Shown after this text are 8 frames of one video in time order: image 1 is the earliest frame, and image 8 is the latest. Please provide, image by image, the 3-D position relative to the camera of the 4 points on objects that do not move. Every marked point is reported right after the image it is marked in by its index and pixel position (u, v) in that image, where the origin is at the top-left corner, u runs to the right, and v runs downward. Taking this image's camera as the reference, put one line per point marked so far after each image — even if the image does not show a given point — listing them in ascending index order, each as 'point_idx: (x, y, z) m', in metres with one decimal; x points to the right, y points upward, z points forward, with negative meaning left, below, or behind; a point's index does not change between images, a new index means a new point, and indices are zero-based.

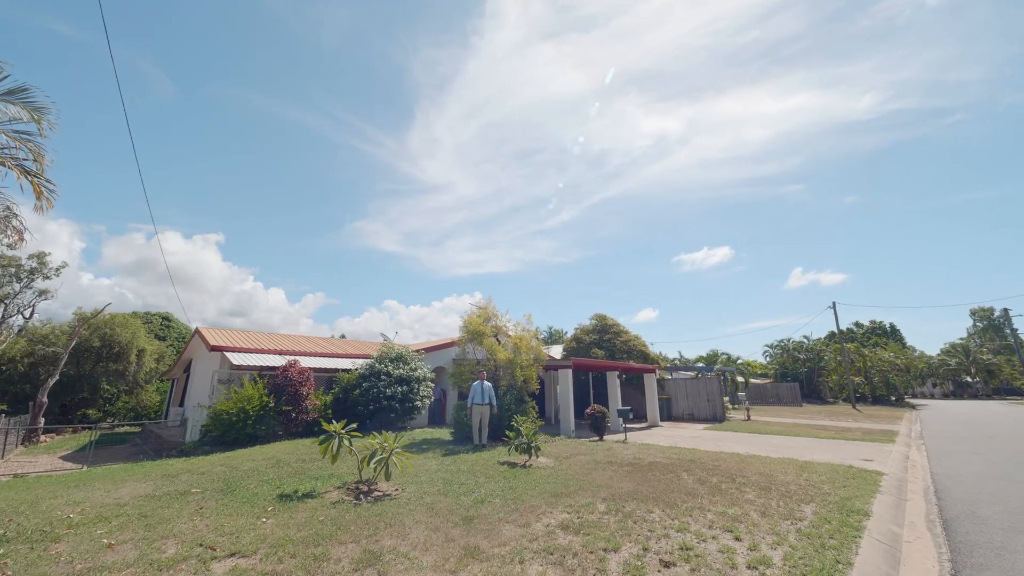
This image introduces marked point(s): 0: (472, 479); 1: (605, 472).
0: (-0.7, -3.4, +7.1) m
1: (+1.8, -3.6, +7.8) m
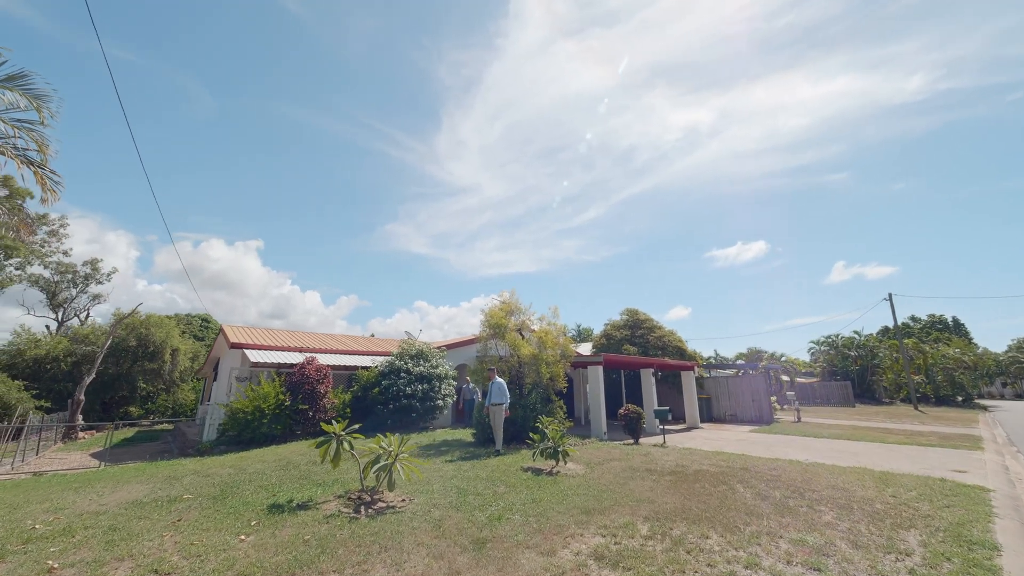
0: (-0.3, -3.1, +6.2) m
1: (+2.2, -3.3, +6.7) m
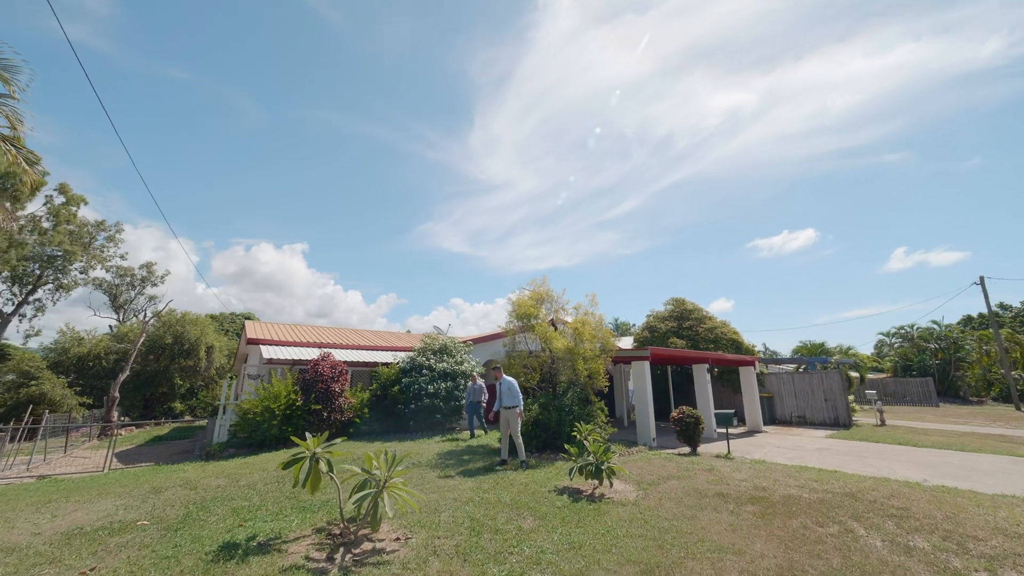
0: (0.0, -2.8, +4.8) m
1: (+2.6, -2.9, +5.0) m
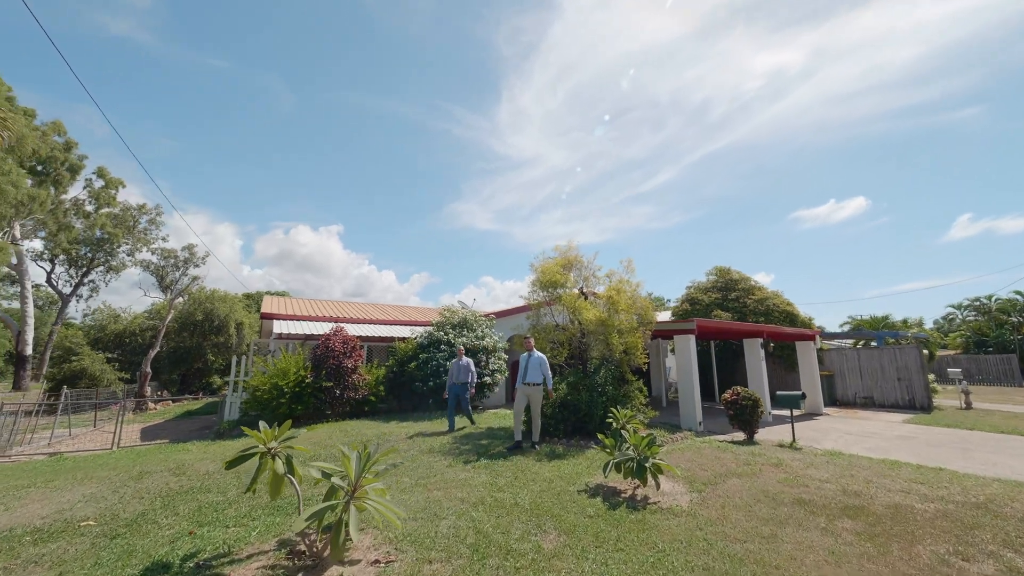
0: (+0.2, -2.3, +3.6) m
1: (+2.8, -2.3, +3.7) m
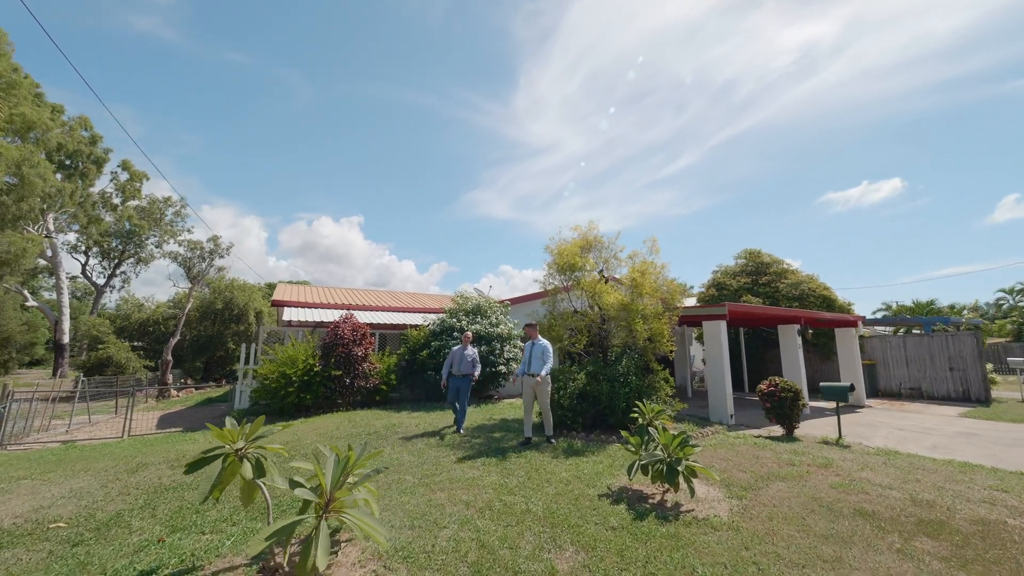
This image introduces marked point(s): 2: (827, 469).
0: (+0.2, -2.1, +3.1) m
1: (+2.9, -2.1, +3.0) m
2: (+4.2, -2.4, +5.3) m
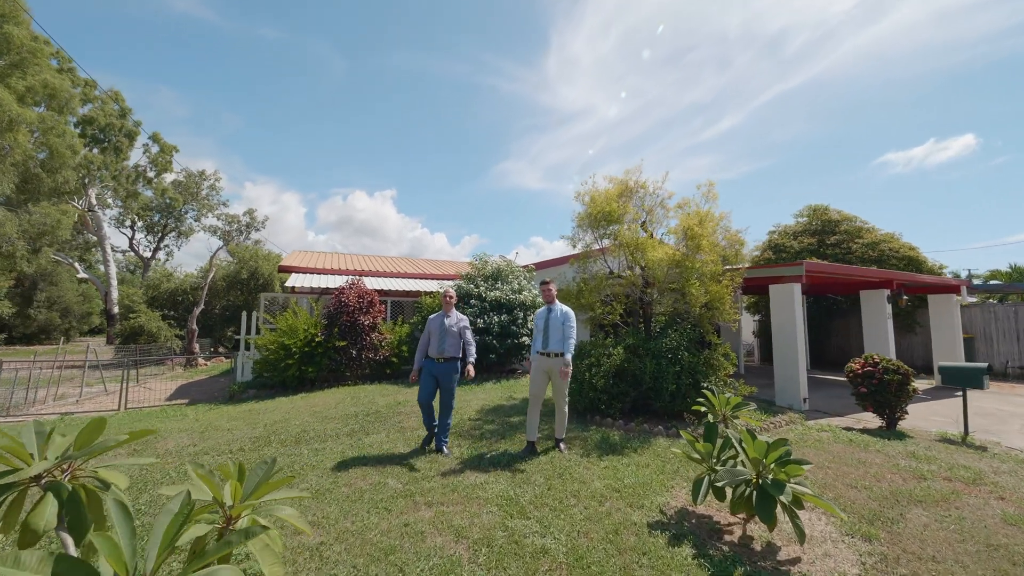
0: (+0.2, -1.7, +1.8) m
1: (+2.8, -1.7, +1.5) m
2: (+4.4, -1.8, +3.7) m
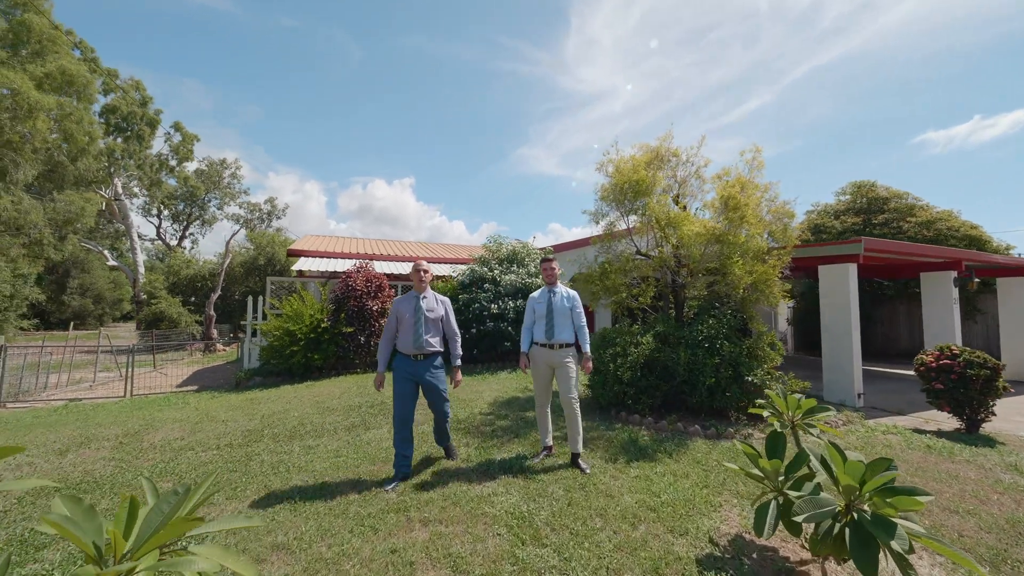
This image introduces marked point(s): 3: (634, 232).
0: (+0.2, -1.6, +1.2) m
1: (+2.8, -1.6, +0.8) m
2: (+4.5, -1.7, +2.9) m
3: (+2.0, +1.0, +6.5) m
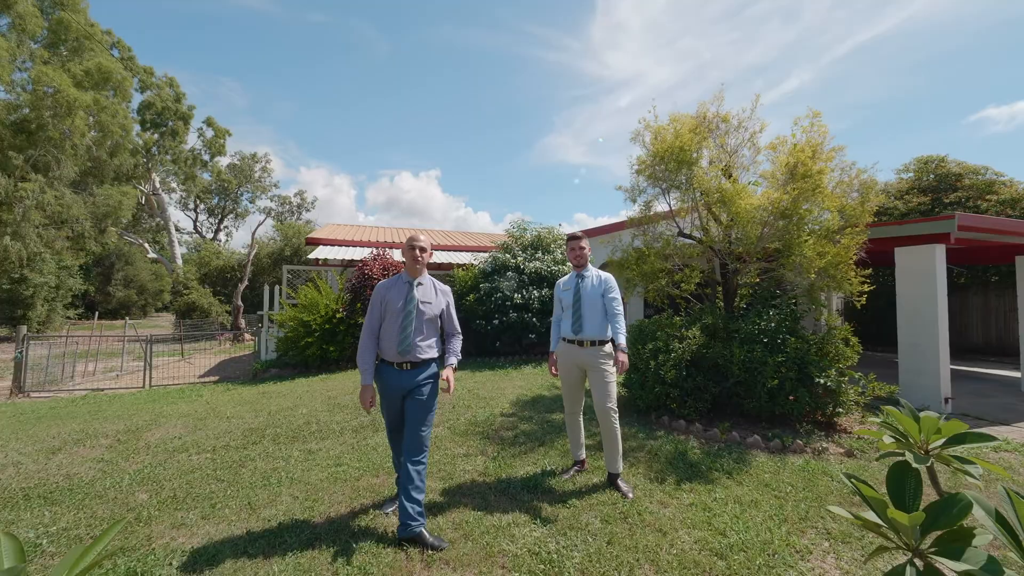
0: (+0.3, -1.5, +0.6) m
1: (+2.8, -1.5, 0.0) m
2: (+4.6, -1.5, +2.0) m
3: (+2.3, +1.2, +5.7) m
